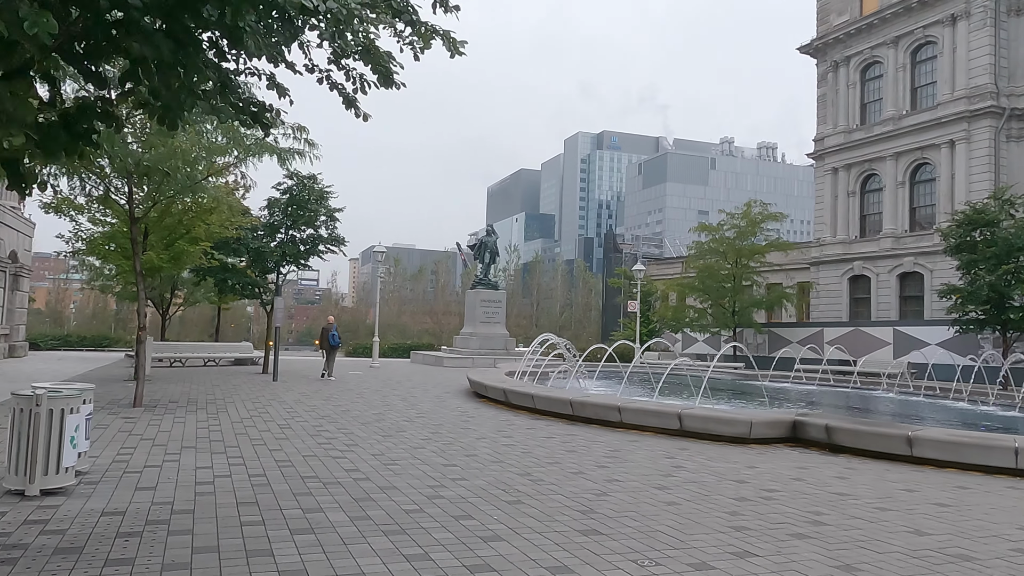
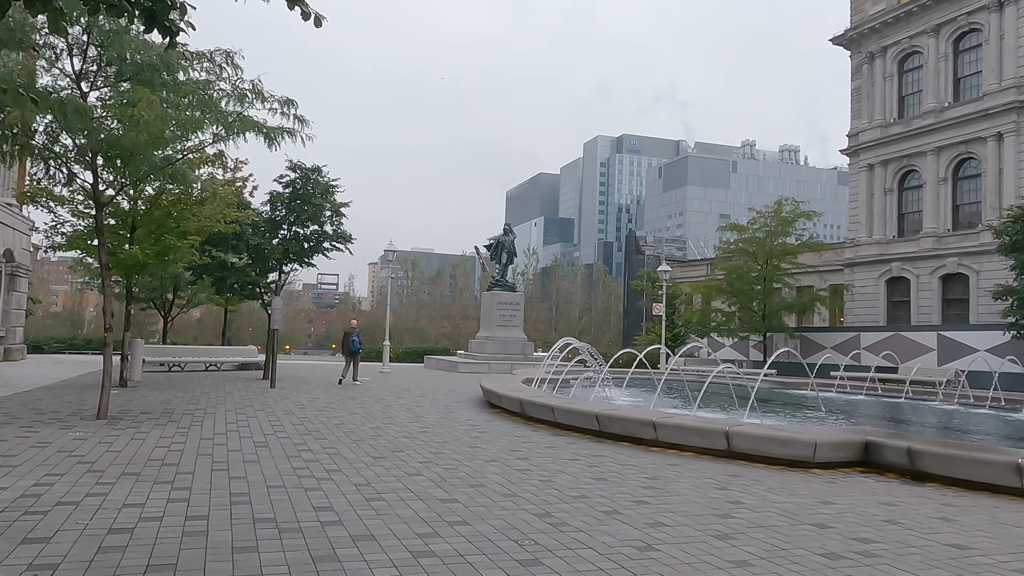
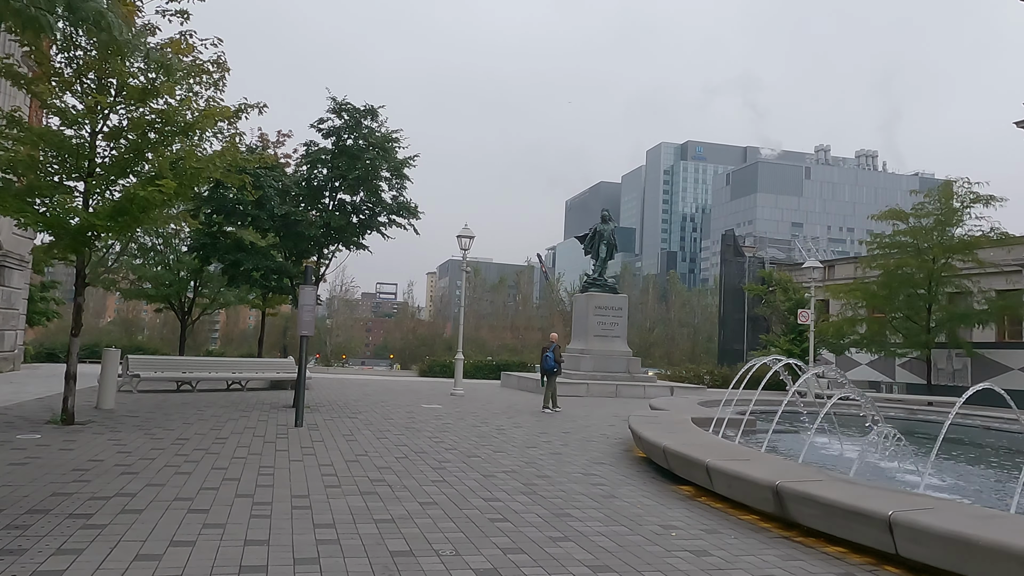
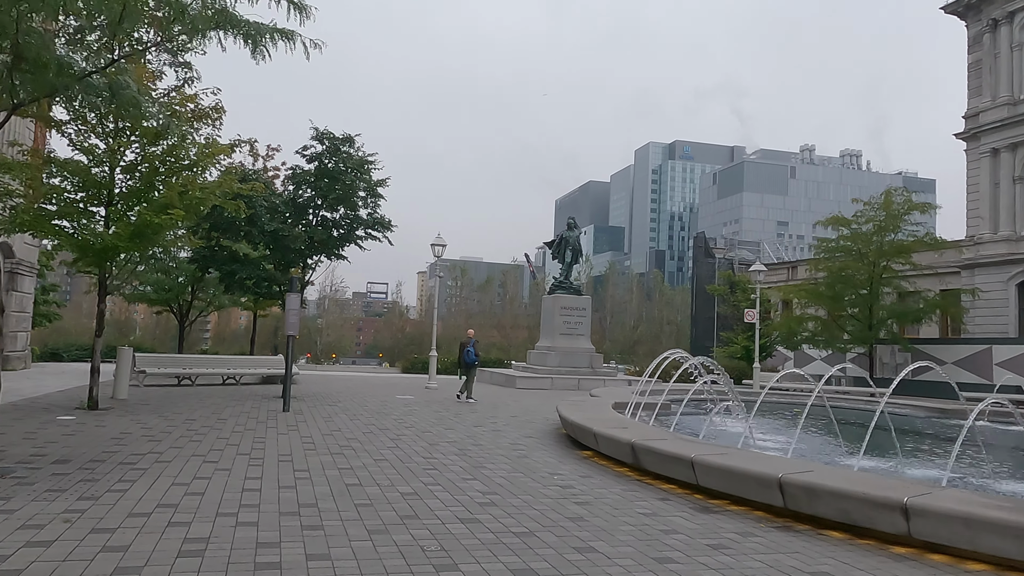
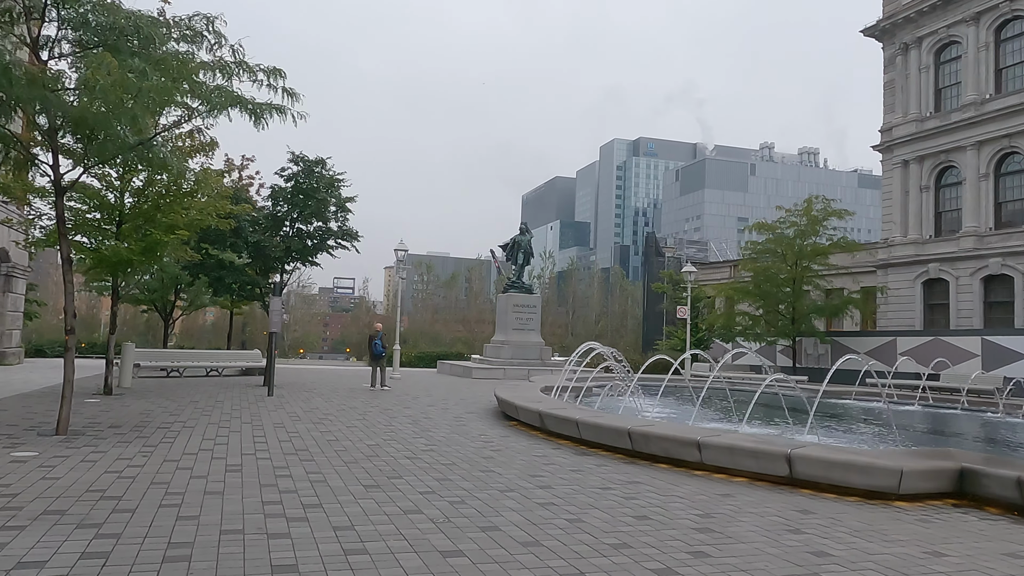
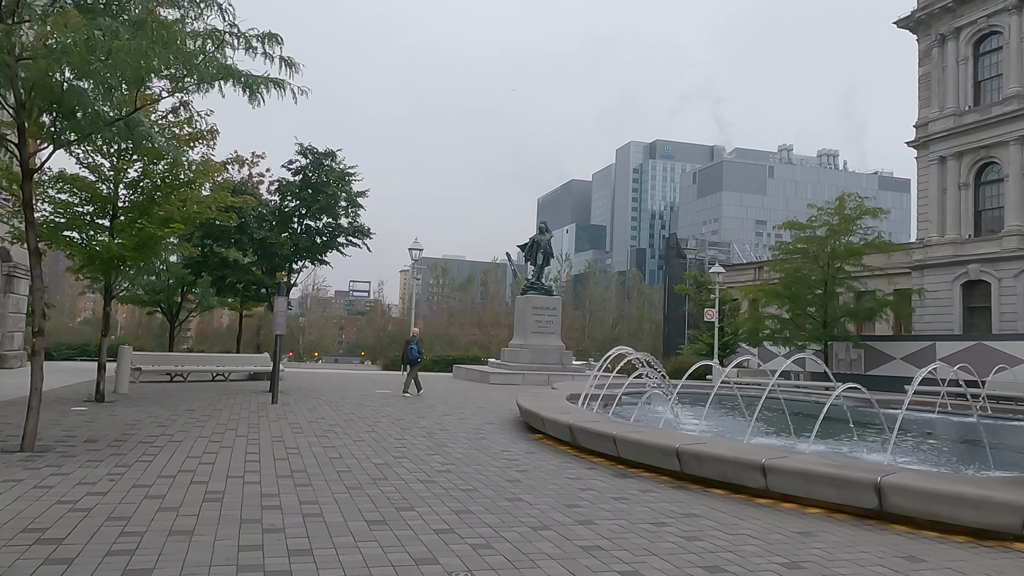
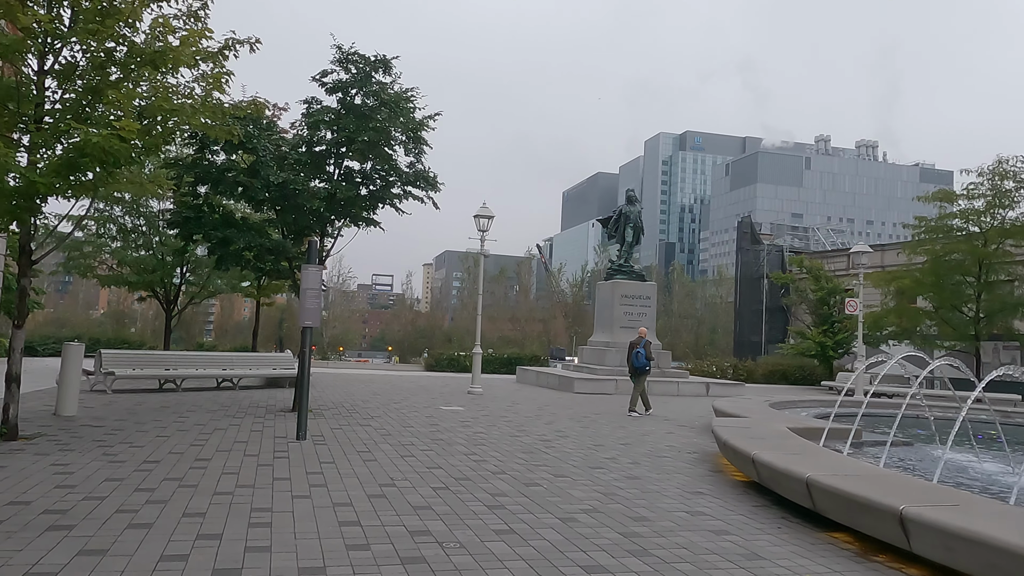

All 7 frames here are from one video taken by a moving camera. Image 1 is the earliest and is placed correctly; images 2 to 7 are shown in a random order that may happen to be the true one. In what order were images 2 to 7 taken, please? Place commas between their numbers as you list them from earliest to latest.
2, 5, 6, 4, 3, 7
